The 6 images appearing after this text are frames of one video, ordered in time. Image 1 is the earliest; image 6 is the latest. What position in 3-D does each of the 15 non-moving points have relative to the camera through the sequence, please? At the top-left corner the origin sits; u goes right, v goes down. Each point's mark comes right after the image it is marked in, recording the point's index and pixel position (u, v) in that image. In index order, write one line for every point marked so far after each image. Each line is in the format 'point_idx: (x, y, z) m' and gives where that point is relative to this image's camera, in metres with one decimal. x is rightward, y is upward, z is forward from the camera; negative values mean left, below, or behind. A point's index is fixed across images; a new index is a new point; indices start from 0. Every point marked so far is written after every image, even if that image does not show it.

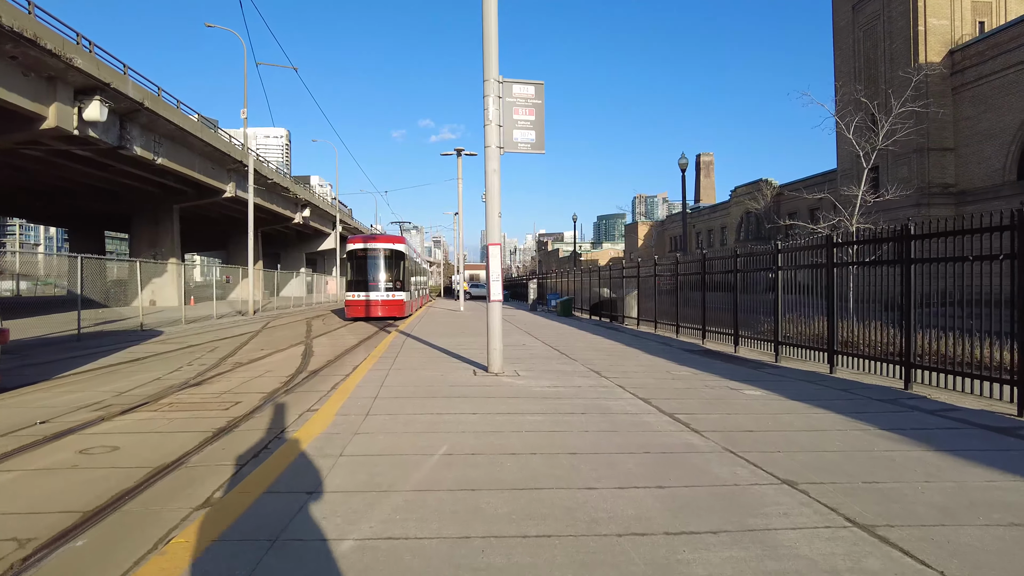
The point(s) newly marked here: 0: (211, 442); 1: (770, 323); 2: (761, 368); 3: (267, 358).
0: (-2.8, -1.4, +5.5) m
1: (+6.0, -0.8, +13.6) m
2: (+4.2, -1.4, +10.0) m
3: (-4.9, -1.4, +12.0) m
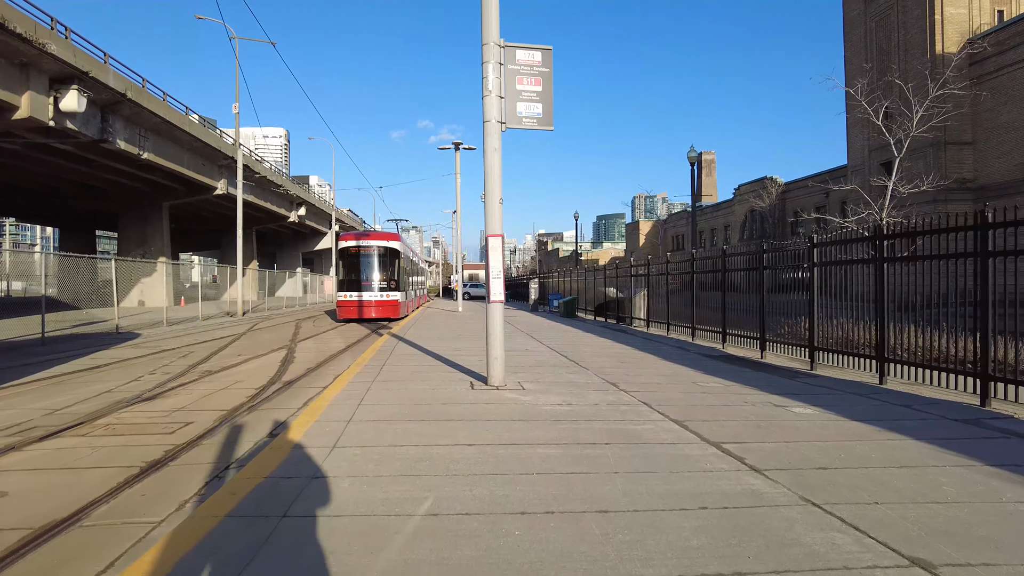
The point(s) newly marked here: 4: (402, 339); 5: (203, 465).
0: (-2.7, -1.4, +4.3) m
1: (+6.0, -0.8, +12.4) m
2: (+4.2, -1.3, +8.8) m
3: (-4.9, -1.4, +10.8) m
4: (-2.7, -1.3, +14.6) m
5: (-2.4, -1.4, +4.7) m
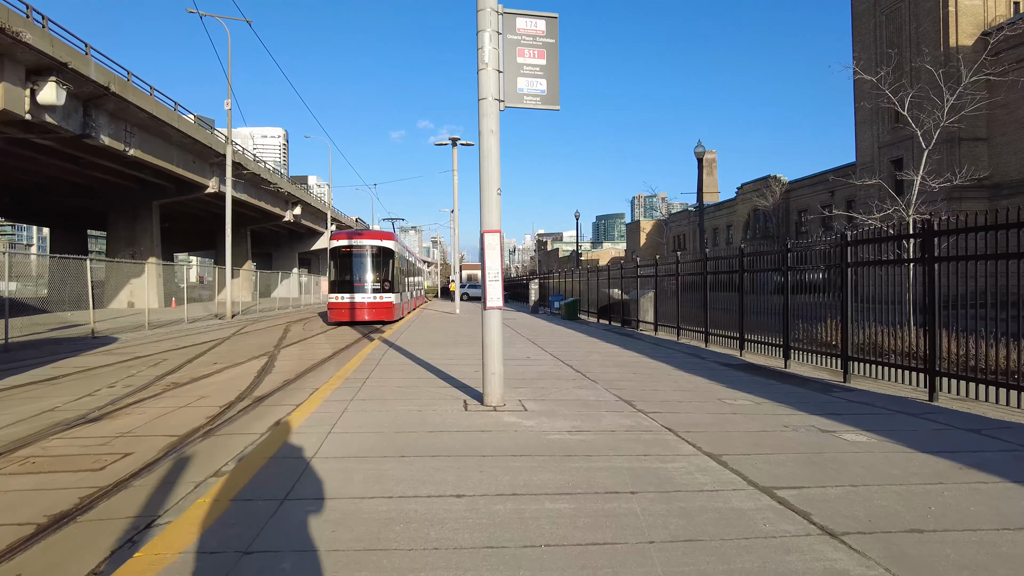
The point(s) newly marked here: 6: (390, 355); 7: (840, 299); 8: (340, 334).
0: (-2.7, -1.4, +3.3) m
1: (+6.0, -0.9, +11.4) m
2: (+4.2, -1.4, +7.8) m
3: (-4.9, -1.5, +9.8) m
4: (-2.7, -1.3, +13.6) m
5: (-2.4, -1.4, +3.7) m
6: (-2.5, -1.4, +11.8) m
7: (+5.9, -0.2, +10.8) m
8: (-5.2, -1.4, +18.1) m
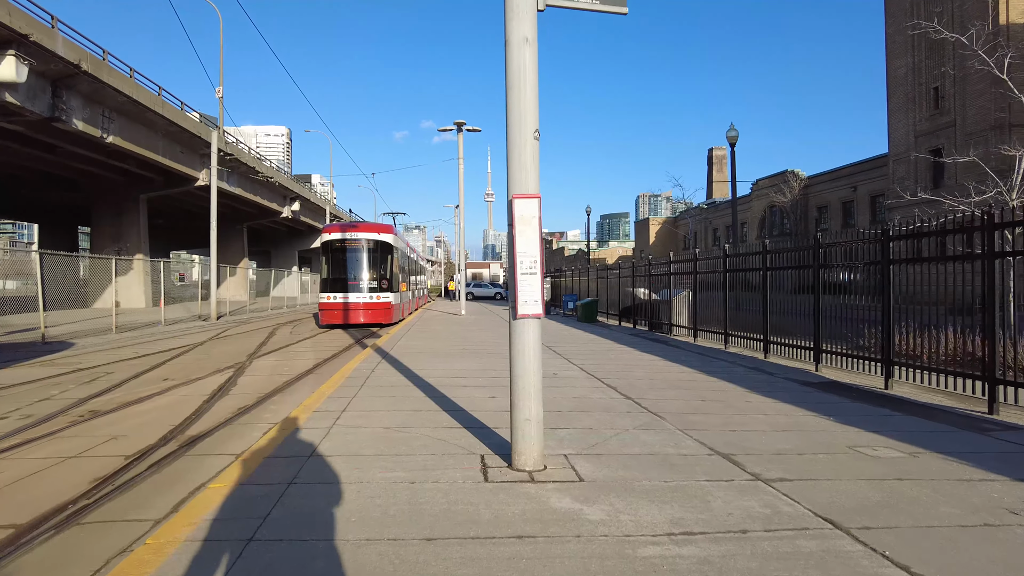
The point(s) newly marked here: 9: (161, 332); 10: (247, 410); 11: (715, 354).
0: (-2.4, -1.4, +1.0) m
1: (+6.4, -0.8, +9.1) m
2: (+4.5, -1.4, +5.5) m
3: (-4.6, -1.4, +7.6) m
4: (-2.4, -1.3, +11.4) m
5: (-2.1, -1.4, +1.4) m
6: (-2.1, -1.3, +9.6) m
7: (+6.3, -0.2, +8.5) m
8: (-4.9, -1.4, +15.9) m
9: (-11.1, -1.4, +19.0) m
10: (-3.0, -1.4, +6.9) m
11: (+4.1, -1.4, +12.3) m
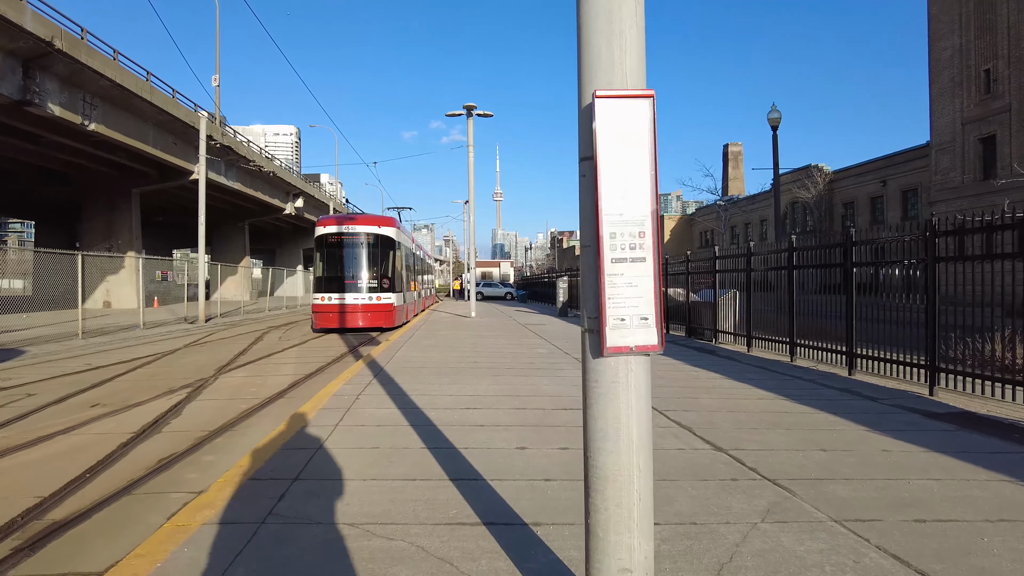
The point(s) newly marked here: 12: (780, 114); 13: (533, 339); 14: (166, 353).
0: (-2.2, -1.4, -1.1) m
1: (+6.7, -0.8, +6.9) m
2: (+4.8, -1.4, +3.3) m
3: (-4.2, -1.4, +5.5) m
4: (-2.0, -1.3, +9.3) m
5: (-1.9, -1.4, -0.7) m
6: (-1.8, -1.3, +7.5) m
7: (+6.6, -0.2, +6.3) m
8: (-4.4, -1.4, +13.9) m
9: (-10.7, -1.4, +17.0) m
10: (-2.7, -1.4, +4.8) m
11: (+4.5, -1.4, +10.2) m
12: (+8.6, +5.6, +19.1) m
13: (+0.6, -1.5, +17.1) m
14: (-7.7, -1.4, +13.4) m
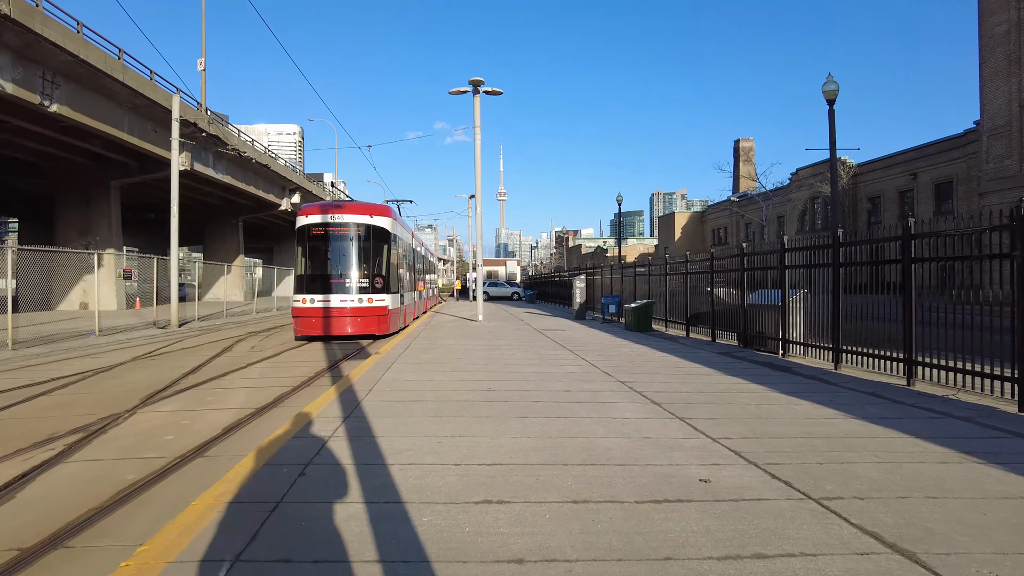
0: (-1.9, -1.4, -3.7) m
1: (+7.0, -0.8, +4.3) m
2: (+5.1, -1.4, +0.7) m
3: (-3.9, -1.4, +2.9) m
4: (-1.7, -1.3, +6.7) m
5: (-1.6, -1.4, -3.3) m
6: (-1.5, -1.3, +4.9) m
7: (+6.9, -0.2, +3.7) m
8: (-4.1, -1.4, +11.3) m
9: (-10.3, -1.4, +14.4) m
10: (-2.4, -1.4, +2.2) m
11: (+4.8, -1.4, +7.5) m
12: (+8.9, +5.6, +16.5) m
13: (+1.0, -1.5, +14.5) m
14: (-7.3, -1.5, +10.8) m
